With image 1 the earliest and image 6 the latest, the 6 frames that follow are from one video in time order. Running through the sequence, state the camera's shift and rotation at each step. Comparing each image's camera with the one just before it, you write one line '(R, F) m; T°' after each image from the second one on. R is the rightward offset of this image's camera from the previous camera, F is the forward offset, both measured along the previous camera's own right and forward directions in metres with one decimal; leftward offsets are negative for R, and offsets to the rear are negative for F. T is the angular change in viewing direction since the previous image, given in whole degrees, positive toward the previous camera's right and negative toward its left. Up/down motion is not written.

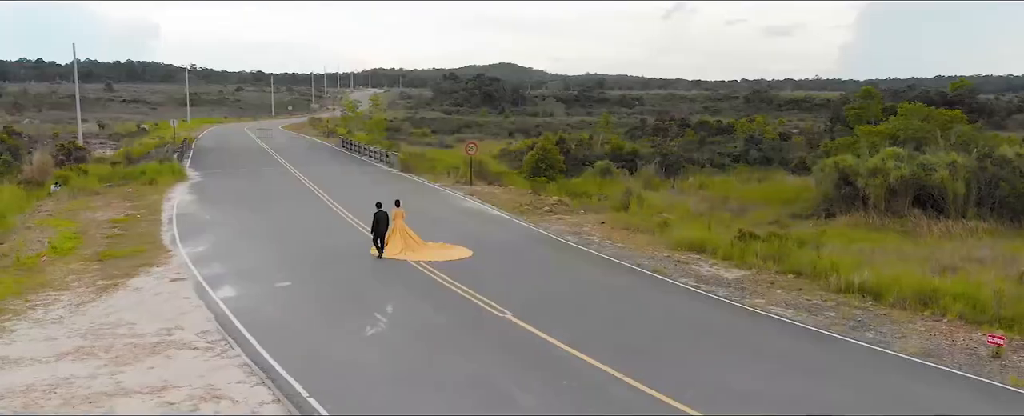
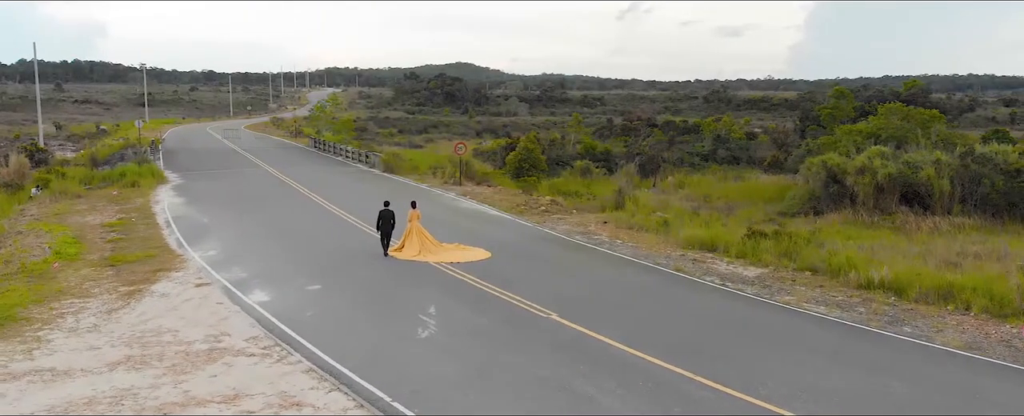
(-1.1, +0.1) m; +3°
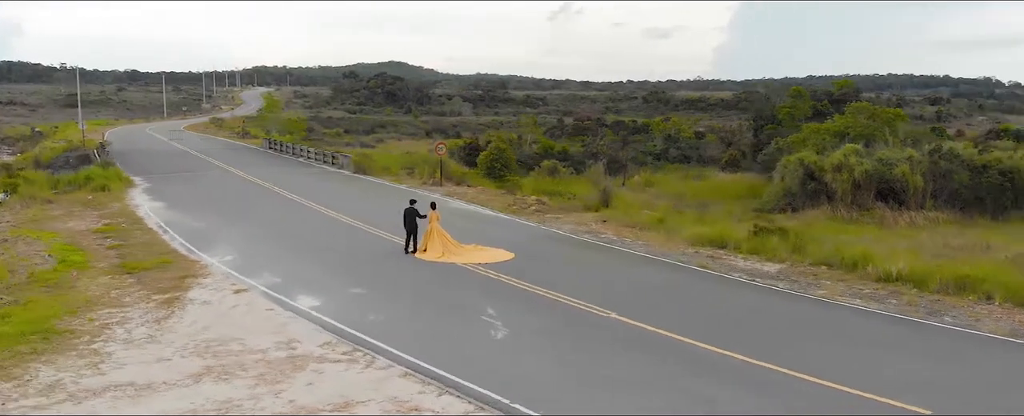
(-1.5, 0.0) m; +4°
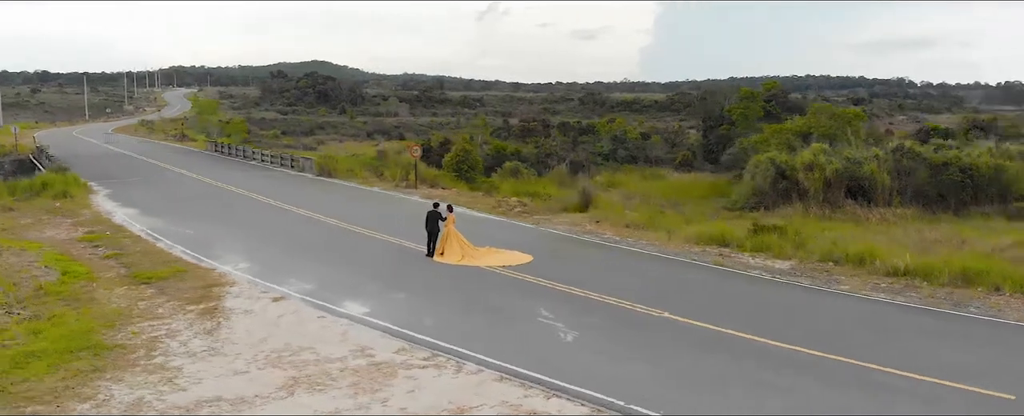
(-1.5, 0.0) m; +5°
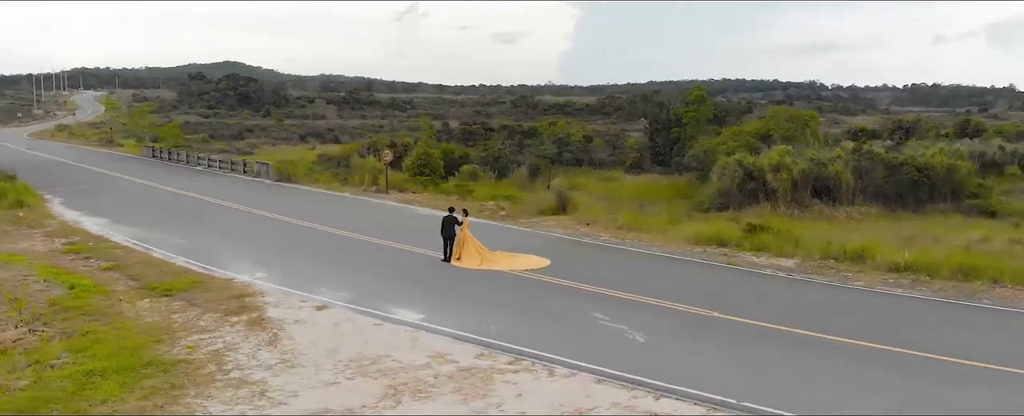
(-1.7, -0.1) m; +5°
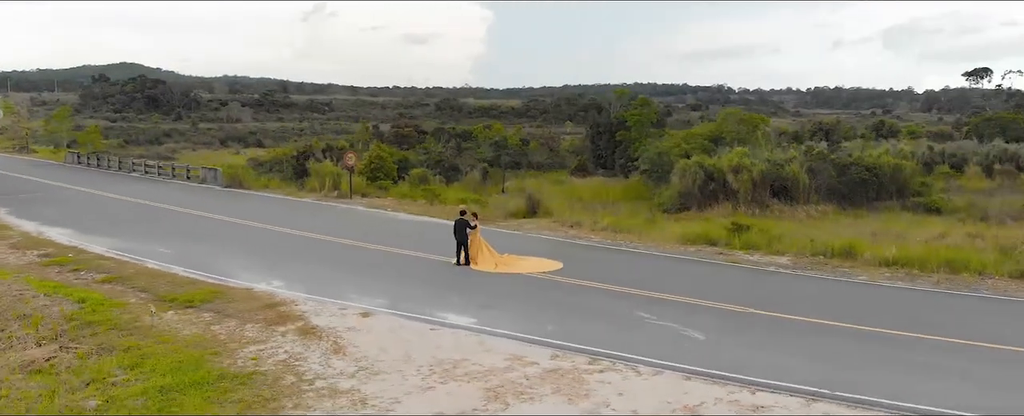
(-1.7, -0.2) m; +6°
